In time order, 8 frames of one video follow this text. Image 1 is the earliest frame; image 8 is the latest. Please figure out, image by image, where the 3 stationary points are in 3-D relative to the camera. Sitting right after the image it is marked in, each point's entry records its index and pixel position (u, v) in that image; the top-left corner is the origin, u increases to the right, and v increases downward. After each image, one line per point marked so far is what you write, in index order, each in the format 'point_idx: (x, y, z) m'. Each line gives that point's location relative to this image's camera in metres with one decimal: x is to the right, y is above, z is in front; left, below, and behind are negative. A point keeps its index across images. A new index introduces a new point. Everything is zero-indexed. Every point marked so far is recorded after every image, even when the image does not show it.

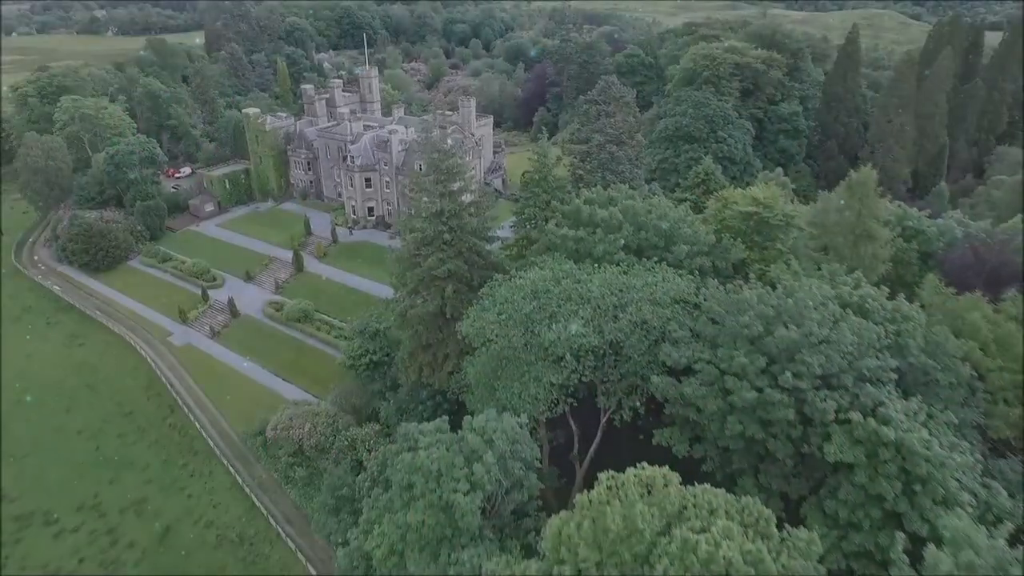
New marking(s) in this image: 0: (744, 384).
0: (+6.6, -2.8, +18.9) m
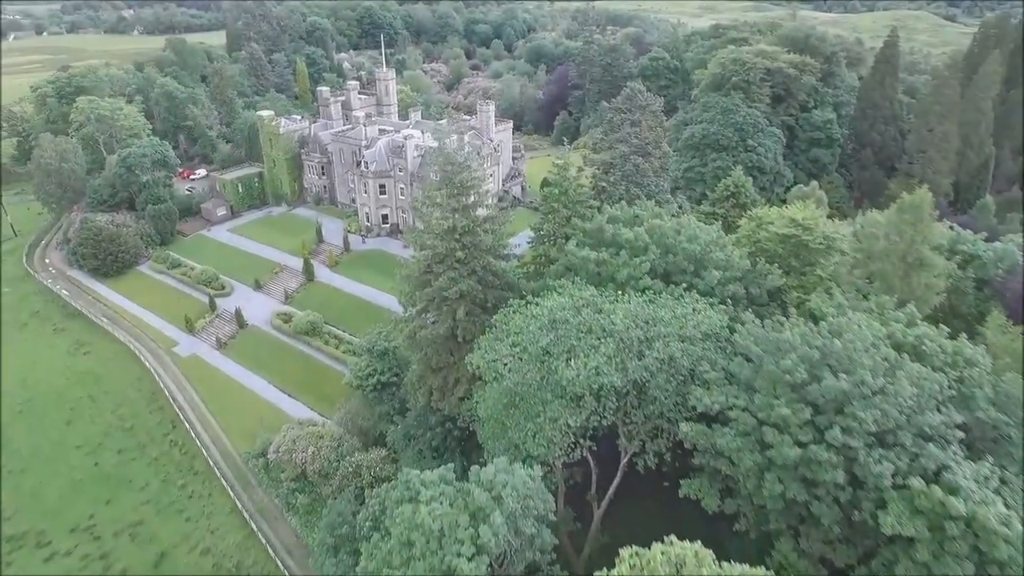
0: (+6.9, -3.8, +16.8) m
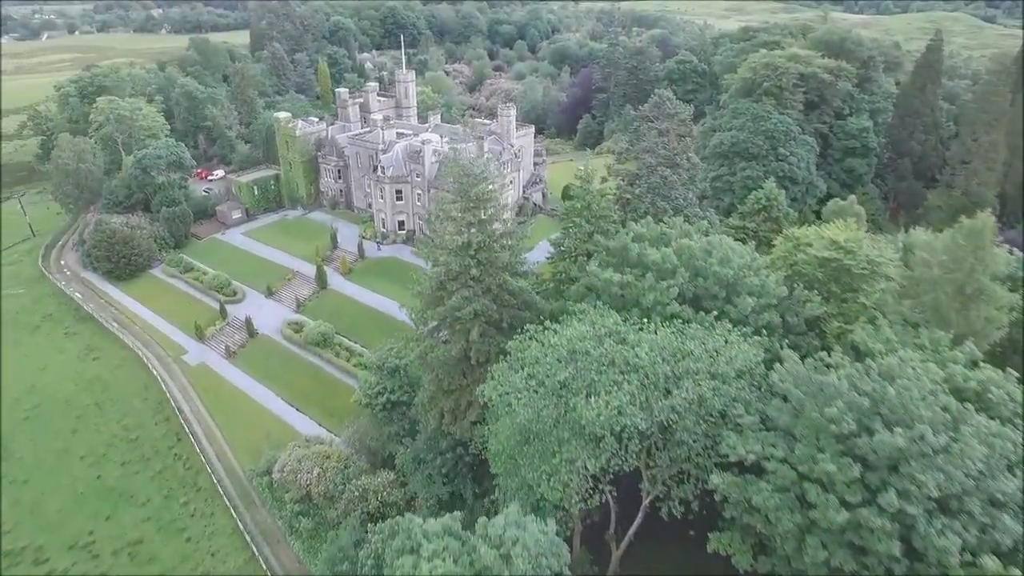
0: (+7.2, -4.7, +14.9) m
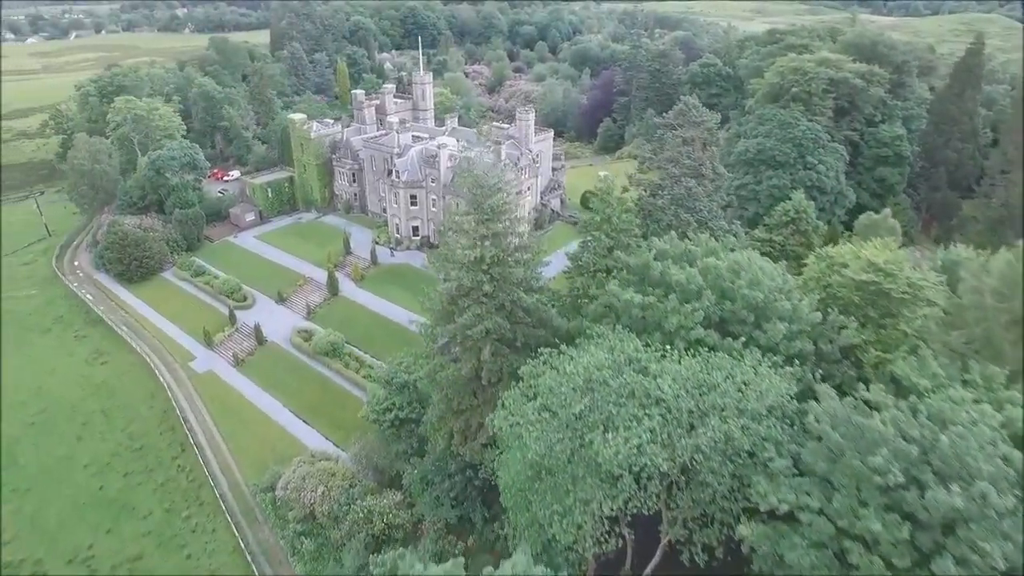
0: (+7.3, -5.5, +13.4) m
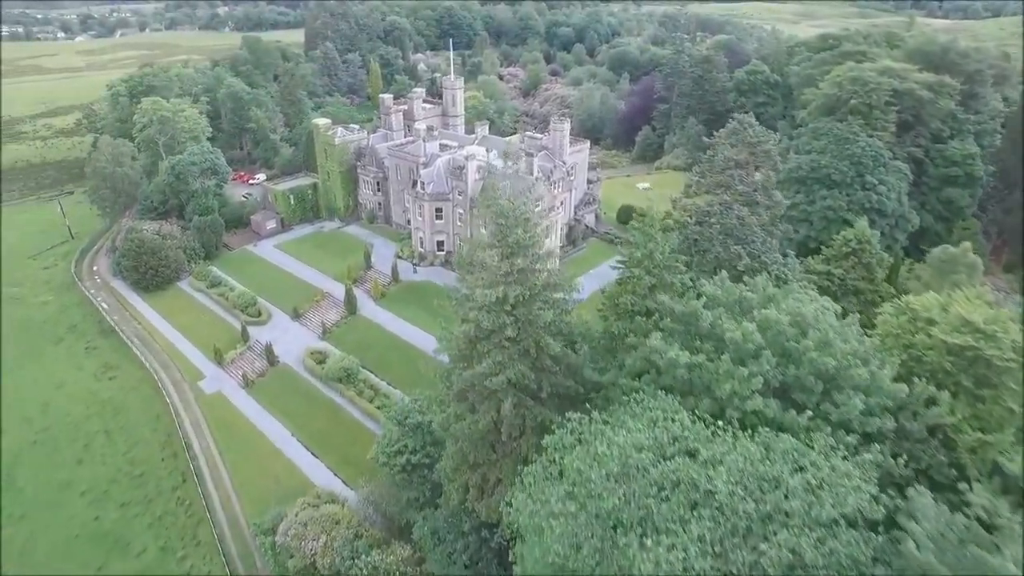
0: (+7.5, -7.1, +10.0) m
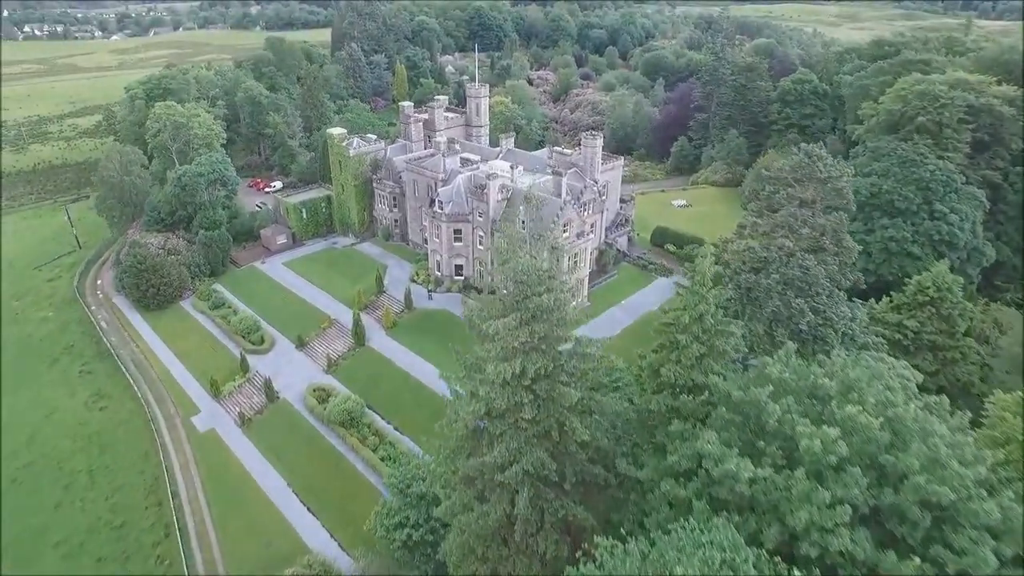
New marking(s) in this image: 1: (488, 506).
0: (+7.4, -9.2, +5.9) m
1: (-0.7, -6.2, +18.8) m
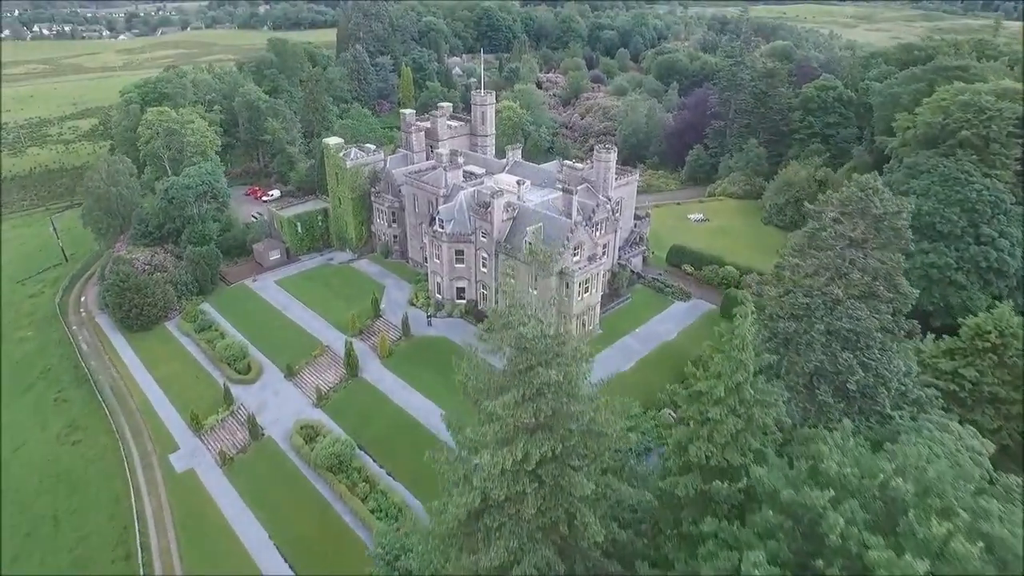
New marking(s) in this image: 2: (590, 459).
0: (+7.2, -10.8, +2.7) m
1: (-0.7, -7.7, +15.8) m
2: (+1.9, -3.9, +15.8) m
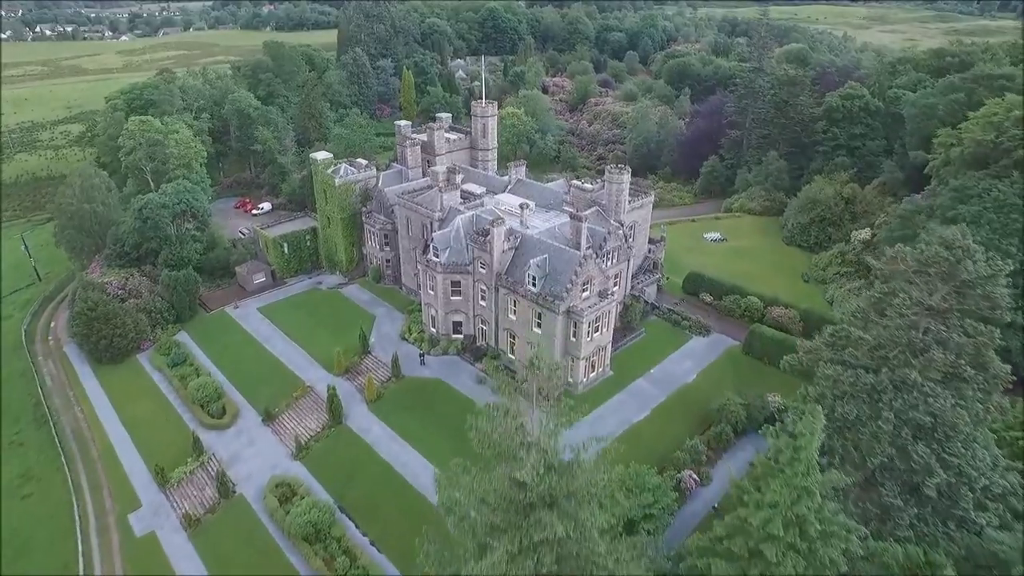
0: (+6.9, -12.7, -1.1) m
1: (-0.8, -9.6, +12.0) m
2: (+1.8, -5.8, +12.1) m
